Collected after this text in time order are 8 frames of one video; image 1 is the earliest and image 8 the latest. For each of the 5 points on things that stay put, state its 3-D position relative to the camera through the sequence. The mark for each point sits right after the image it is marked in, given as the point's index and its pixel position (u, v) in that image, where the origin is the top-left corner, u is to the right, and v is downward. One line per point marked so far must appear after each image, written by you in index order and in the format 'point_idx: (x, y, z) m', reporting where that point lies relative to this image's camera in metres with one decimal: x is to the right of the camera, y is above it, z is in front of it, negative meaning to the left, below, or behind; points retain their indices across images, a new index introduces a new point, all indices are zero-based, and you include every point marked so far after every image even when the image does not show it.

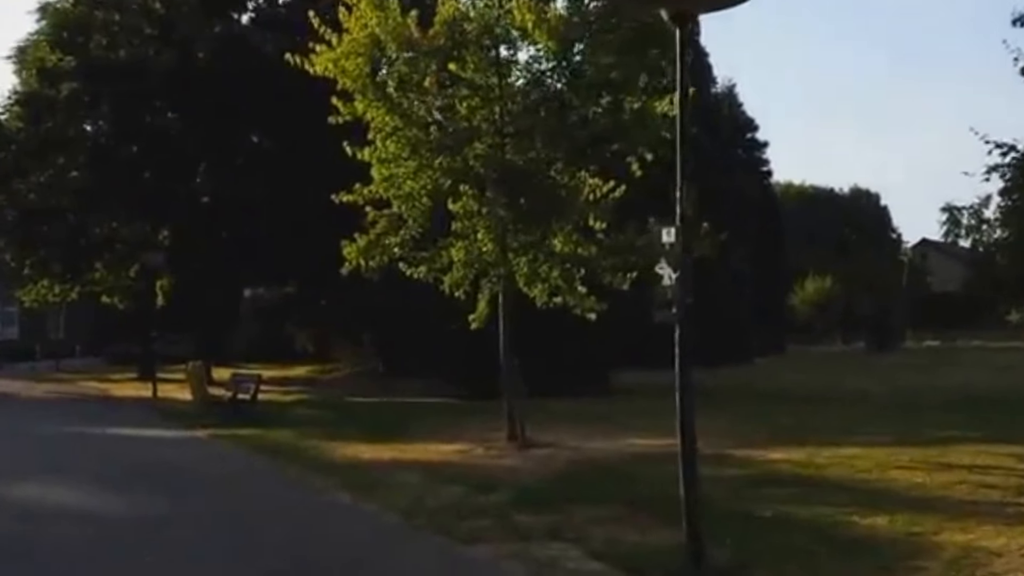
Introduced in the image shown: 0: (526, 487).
0: (+0.2, -2.5, +18.0) m
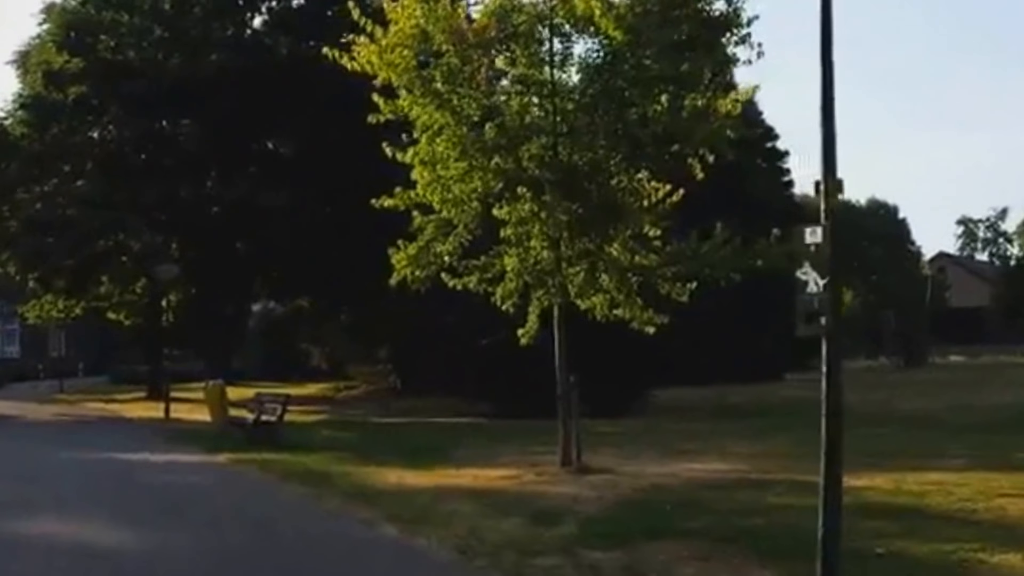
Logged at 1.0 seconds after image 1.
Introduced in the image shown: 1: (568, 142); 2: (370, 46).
0: (+1.0, -2.7, +16.2) m
1: (+0.8, +2.0, +19.2) m
2: (-1.9, +3.5, +20.0) m
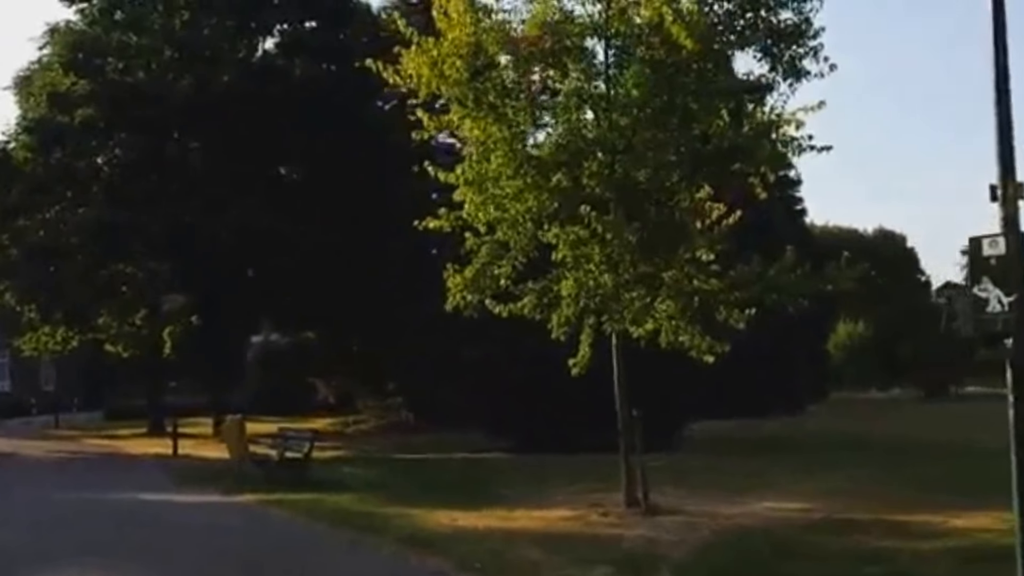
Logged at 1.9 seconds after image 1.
0: (+1.8, -2.9, +14.9) m
1: (+1.5, +1.6, +18.0) m
2: (-1.2, +3.2, +18.7) m
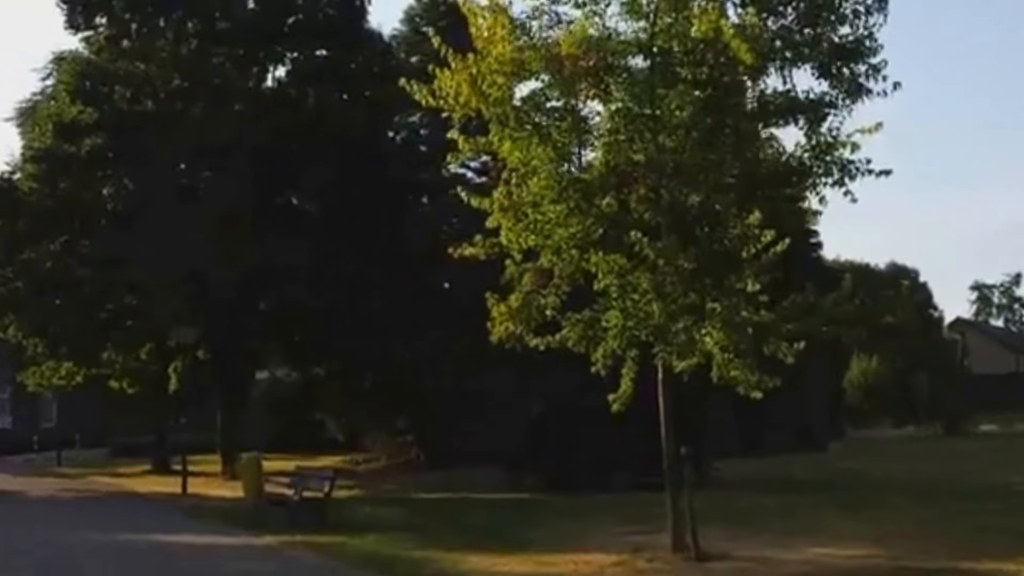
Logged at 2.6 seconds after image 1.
0: (+2.3, -3.2, +13.8) m
1: (+2.0, +1.3, +17.0) m
2: (-0.7, +2.8, +17.8) m
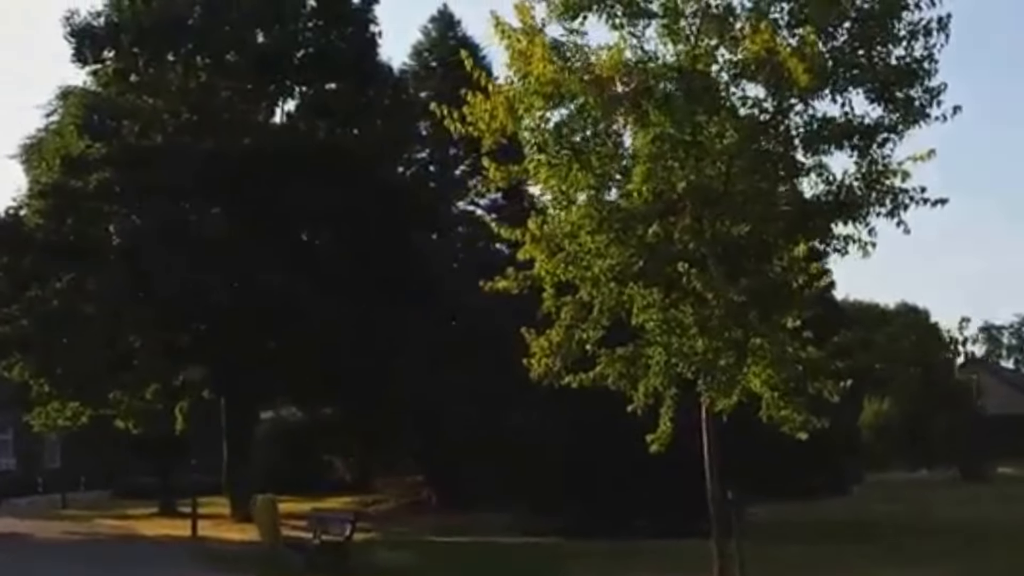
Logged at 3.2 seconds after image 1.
0: (+2.8, -3.5, +12.8) m
1: (+2.5, +0.9, +16.2) m
2: (-0.2, +2.3, +17.0) m
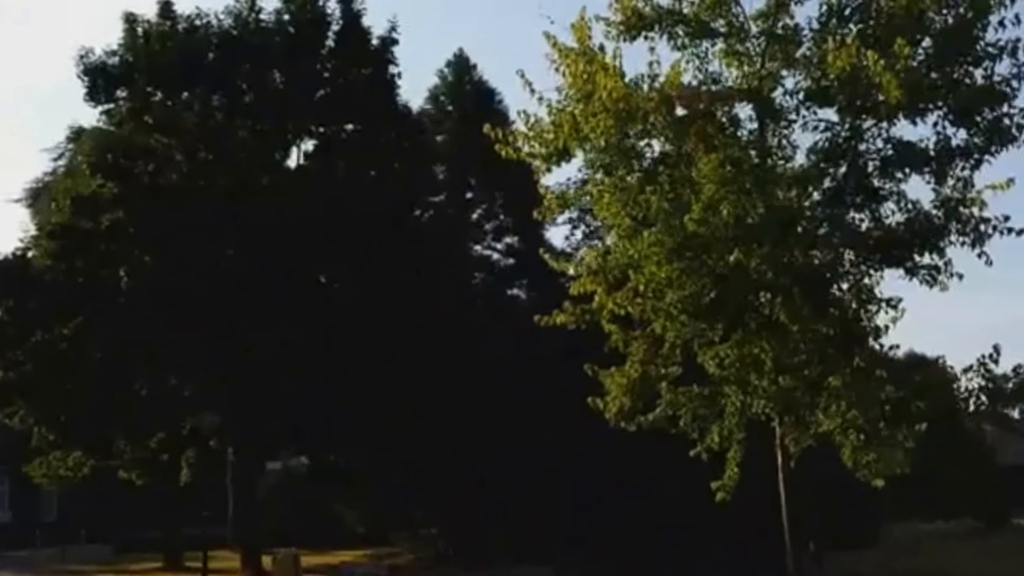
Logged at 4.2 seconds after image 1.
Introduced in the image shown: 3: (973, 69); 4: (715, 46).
0: (+3.4, -3.8, +11.6) m
1: (+3.2, +0.5, +15.1) m
2: (+0.5, +1.9, +16.0) m
3: (+5.2, +2.5, +15.7) m
4: (+2.4, +2.8, +16.1) m
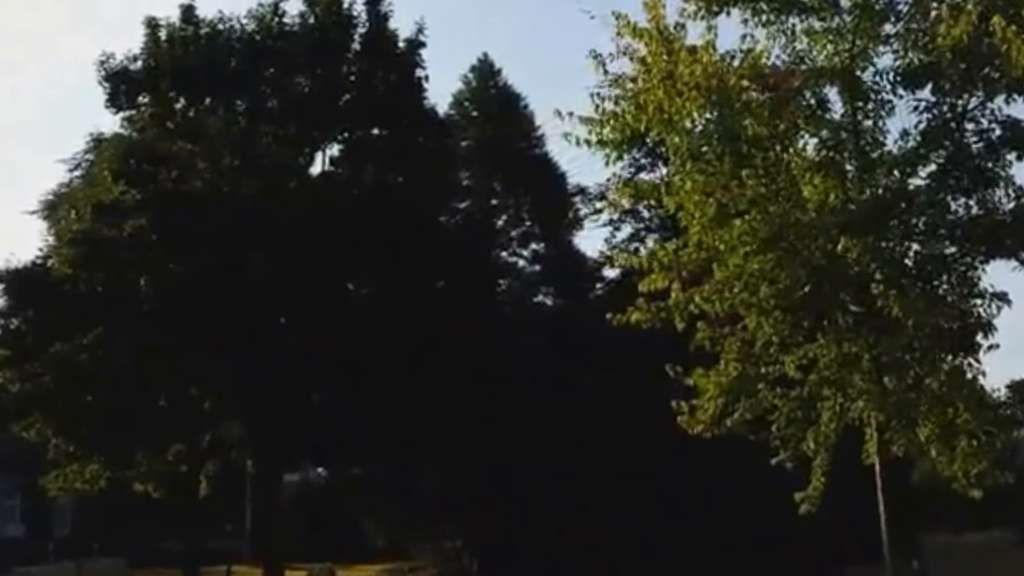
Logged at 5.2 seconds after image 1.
0: (+4.2, -3.7, +10.4) m
1: (+3.9, +0.6, +13.9) m
2: (+1.2, +2.0, +14.9) m
3: (+6.0, +2.6, +14.5) m
4: (+3.1, +2.9, +15.0) m
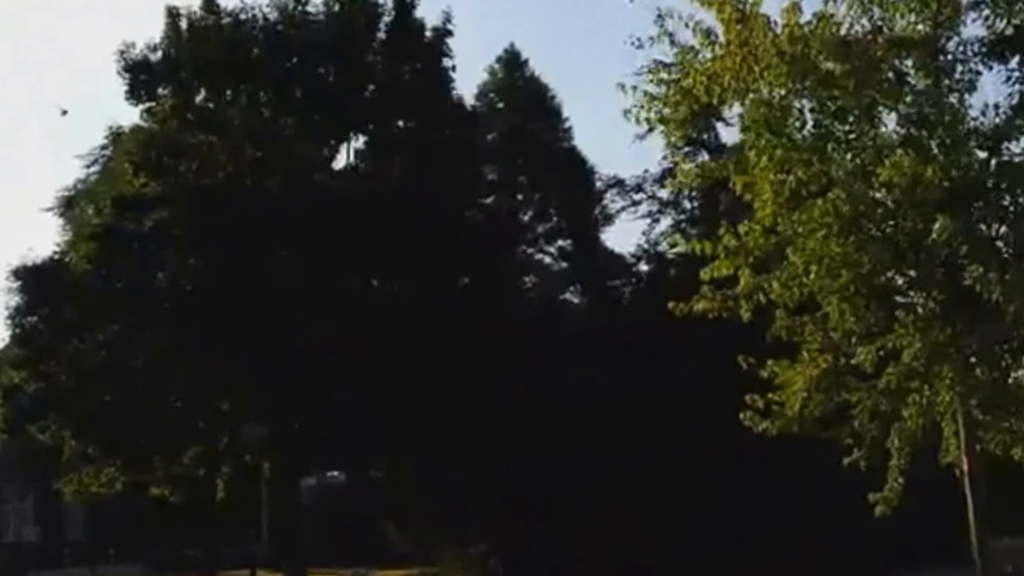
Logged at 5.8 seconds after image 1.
0: (+4.8, -3.5, +9.4) m
1: (+4.5, +0.7, +13.0) m
2: (+1.8, +2.1, +13.9) m
3: (+6.5, +2.7, +13.5) m
4: (+3.7, +3.0, +14.0) m
